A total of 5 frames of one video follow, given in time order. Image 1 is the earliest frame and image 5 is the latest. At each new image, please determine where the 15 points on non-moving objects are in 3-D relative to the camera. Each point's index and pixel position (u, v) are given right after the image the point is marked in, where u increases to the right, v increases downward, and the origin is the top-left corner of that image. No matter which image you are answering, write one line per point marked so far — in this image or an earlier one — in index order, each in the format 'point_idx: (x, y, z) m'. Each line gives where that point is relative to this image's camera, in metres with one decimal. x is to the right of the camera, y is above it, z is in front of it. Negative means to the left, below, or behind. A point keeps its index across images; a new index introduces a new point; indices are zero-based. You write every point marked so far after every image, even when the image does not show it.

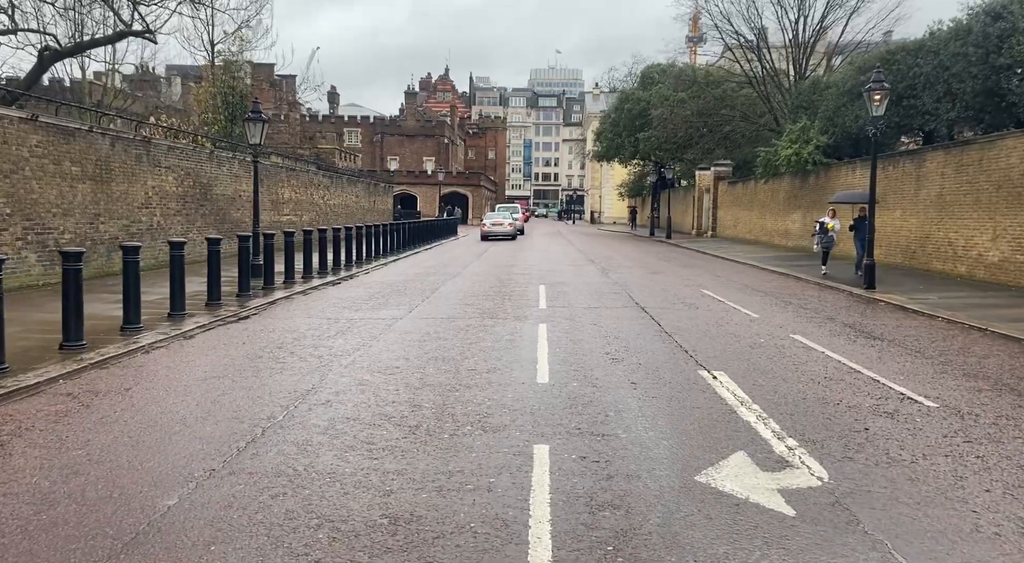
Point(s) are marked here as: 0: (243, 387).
0: (-2.4, -0.9, +7.1) m
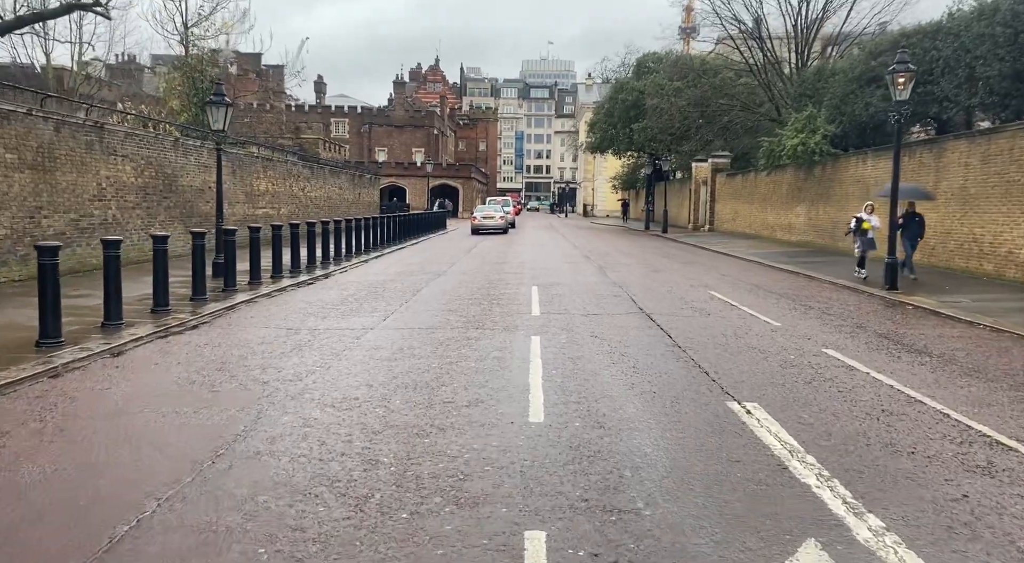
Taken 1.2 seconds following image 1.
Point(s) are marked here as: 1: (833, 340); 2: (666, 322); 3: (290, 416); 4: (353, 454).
0: (-2.5, -1.0, +5.6) m
1: (+3.9, -0.7, +9.8) m
2: (+2.1, -0.5, +10.8) m
3: (-1.6, -1.0, +5.9) m
4: (-1.0, -1.1, +5.0) m
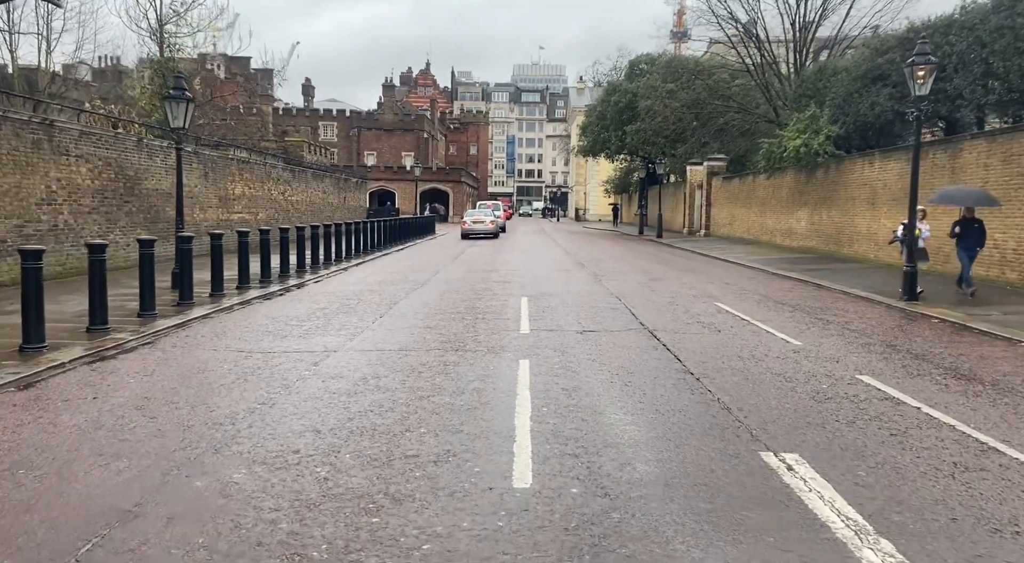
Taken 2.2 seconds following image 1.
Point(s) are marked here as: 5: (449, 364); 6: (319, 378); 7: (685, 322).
0: (-2.6, -1.1, +4.3) m
1: (+3.7, -0.9, +8.5) m
2: (+1.9, -0.7, +9.5) m
3: (-1.7, -1.1, +4.6) m
4: (-1.1, -1.2, +3.7) m
5: (-0.6, -0.8, +8.0) m
6: (-1.7, -0.9, +7.3) m
7: (+2.4, -0.6, +11.0) m
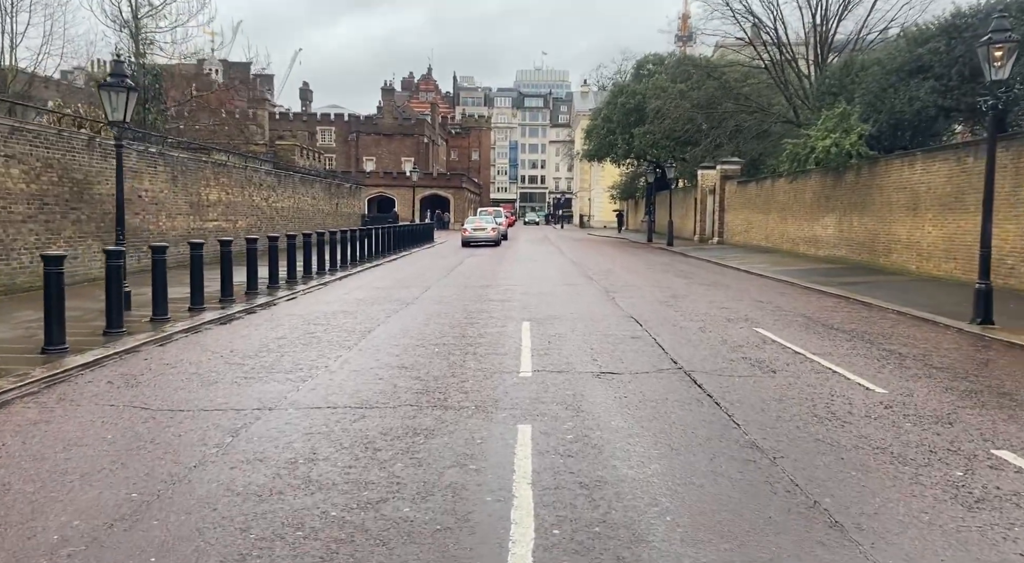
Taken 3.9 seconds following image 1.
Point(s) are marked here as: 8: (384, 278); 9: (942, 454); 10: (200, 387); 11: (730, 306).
0: (-2.6, -1.4, +2.0) m
1: (+3.7, -1.1, +6.2) m
2: (+1.9, -1.0, +7.3) m
3: (-1.8, -1.4, +2.4) m
4: (-1.1, -1.4, +1.5) m
5: (-0.7, -1.1, +5.8) m
6: (-1.8, -1.1, +5.1) m
7: (+2.4, -0.8, +8.8) m
8: (-3.0, +0.1, +19.2) m
9: (+2.9, -1.2, +5.4) m
10: (-2.8, -1.0, +7.4) m
11: (+3.8, -0.4, +14.2) m
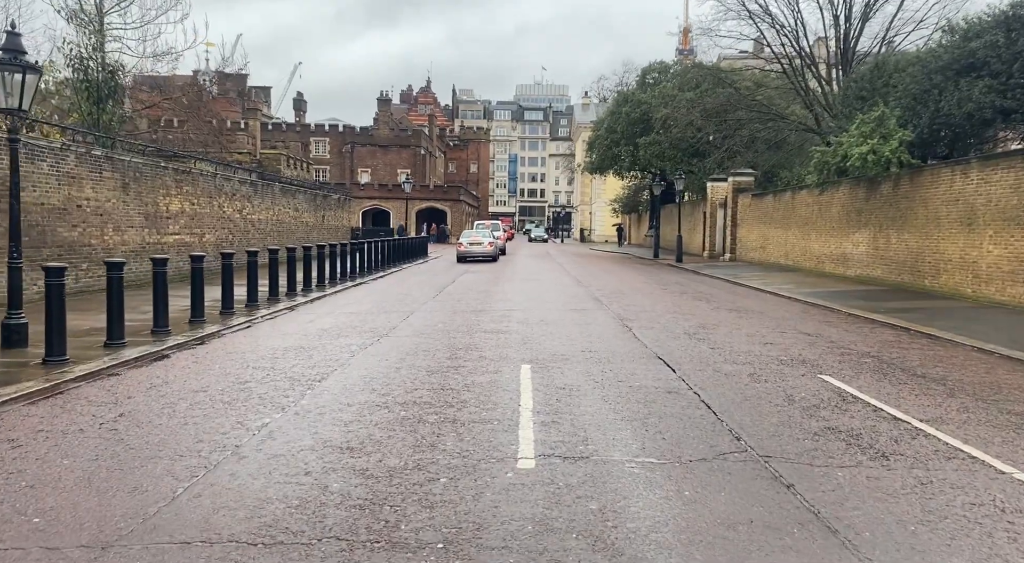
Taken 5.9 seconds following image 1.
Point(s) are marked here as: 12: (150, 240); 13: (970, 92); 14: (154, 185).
0: (-2.7, -1.6, -0.5) m
1: (+3.6, -1.4, +3.7) m
2: (+1.8, -1.3, +4.7) m
3: (-1.8, -1.6, -0.2) m
4: (-1.2, -1.6, -1.1) m
5: (-0.7, -1.3, +3.2) m
6: (-1.8, -1.4, +2.5) m
7: (+2.3, -1.2, +6.2) m
8: (-3.1, -0.4, +16.7) m
9: (+2.9, -1.4, +2.8) m
10: (-2.9, -1.2, +4.8) m
11: (+3.8, -0.8, +11.6) m
12: (-8.5, +0.9, +19.0) m
13: (+10.6, +4.3, +18.6) m
14: (-8.5, +2.3, +19.3) m
